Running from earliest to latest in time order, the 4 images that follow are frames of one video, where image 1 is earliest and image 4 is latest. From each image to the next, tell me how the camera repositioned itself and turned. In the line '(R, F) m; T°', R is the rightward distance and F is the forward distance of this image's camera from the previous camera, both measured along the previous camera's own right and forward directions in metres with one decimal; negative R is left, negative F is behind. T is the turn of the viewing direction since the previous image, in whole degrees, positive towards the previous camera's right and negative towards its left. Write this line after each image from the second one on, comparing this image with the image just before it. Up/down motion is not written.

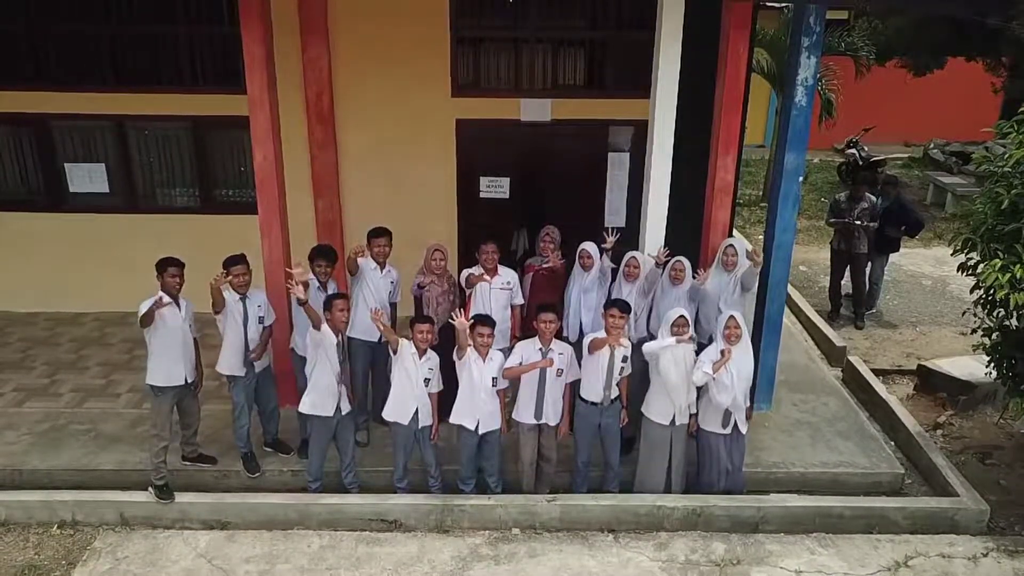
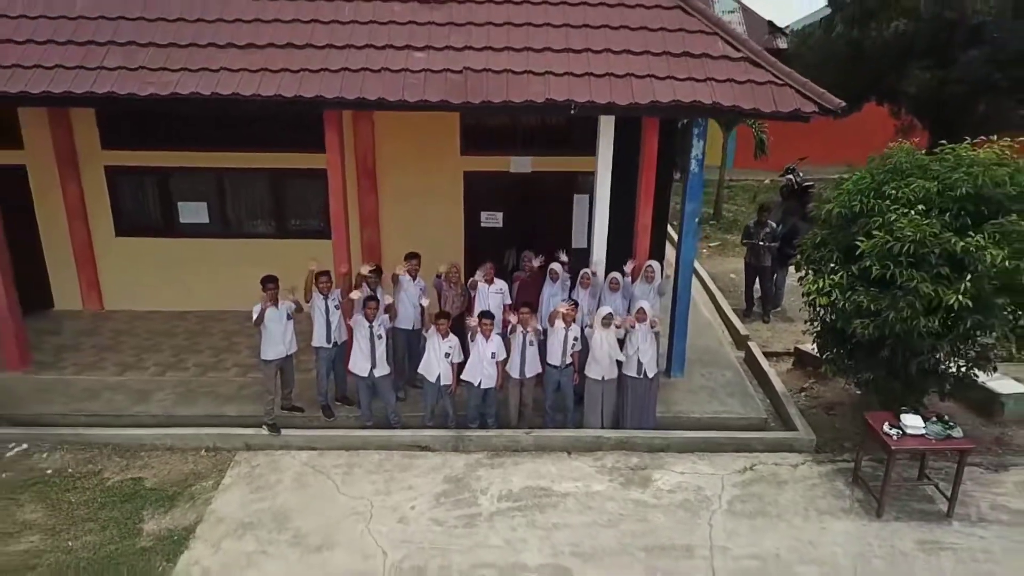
(+0.1, -2.3) m; 0°
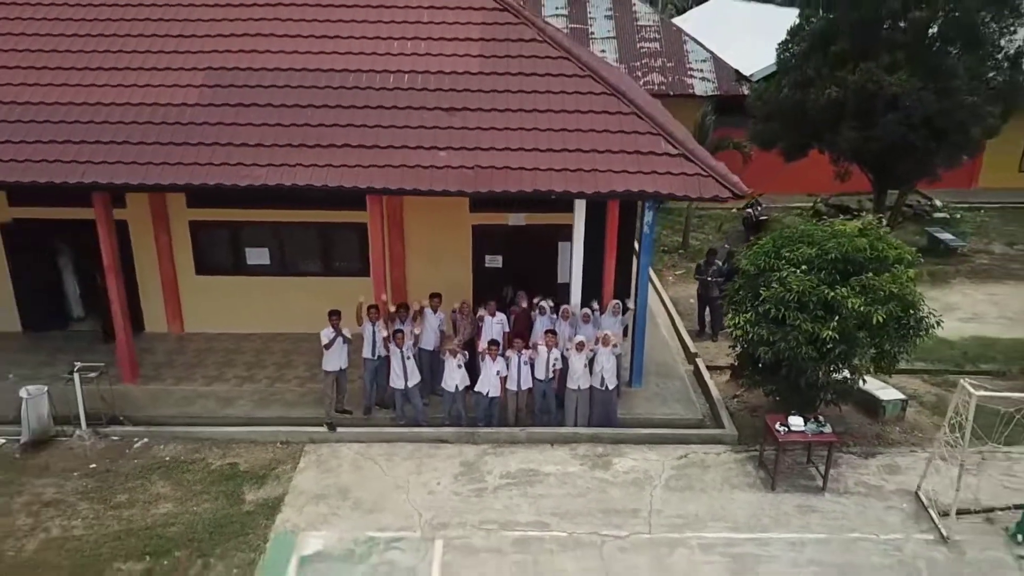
(0.0, -2.3) m; 0°
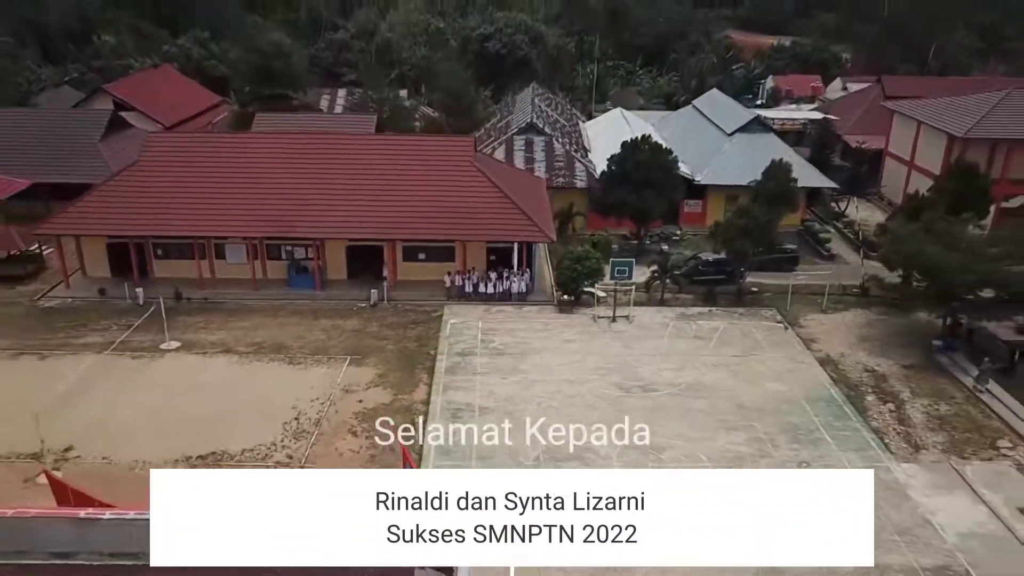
(+0.4, -24.5) m; 0°
